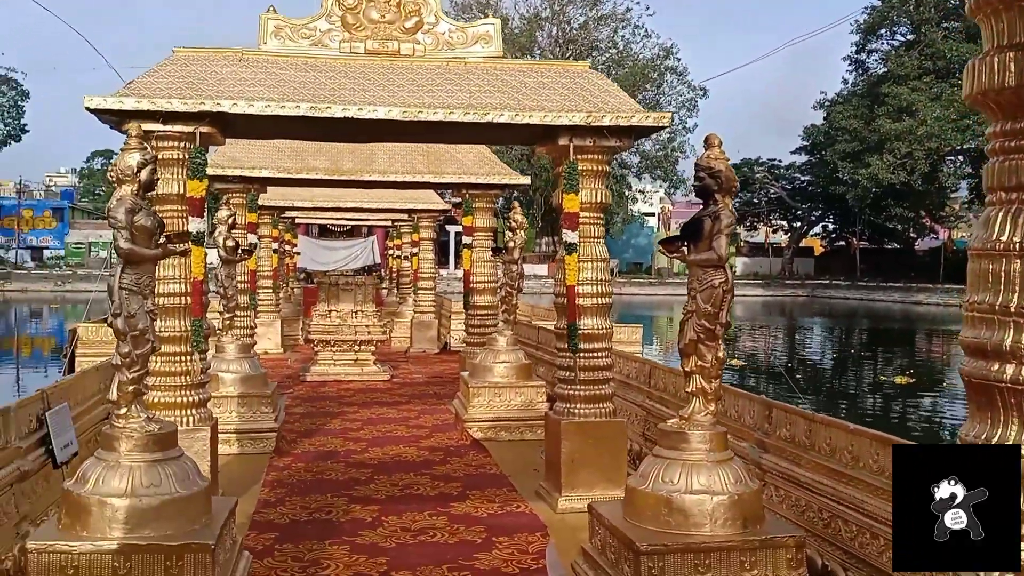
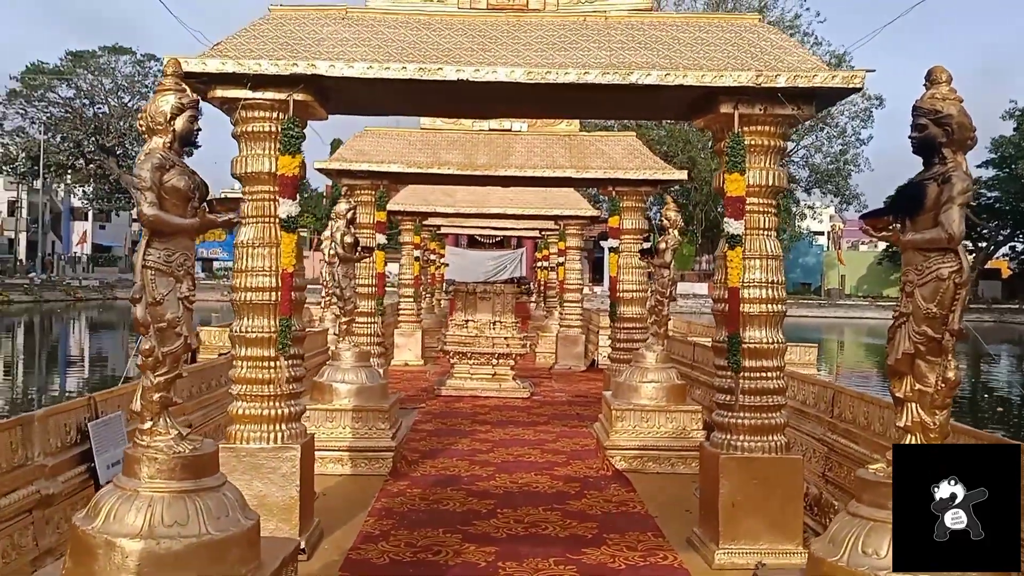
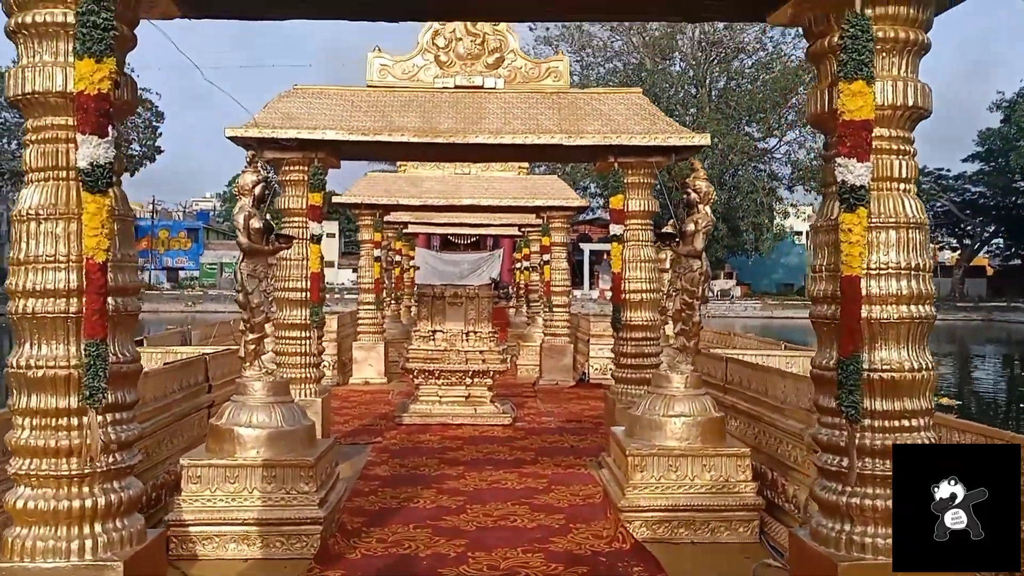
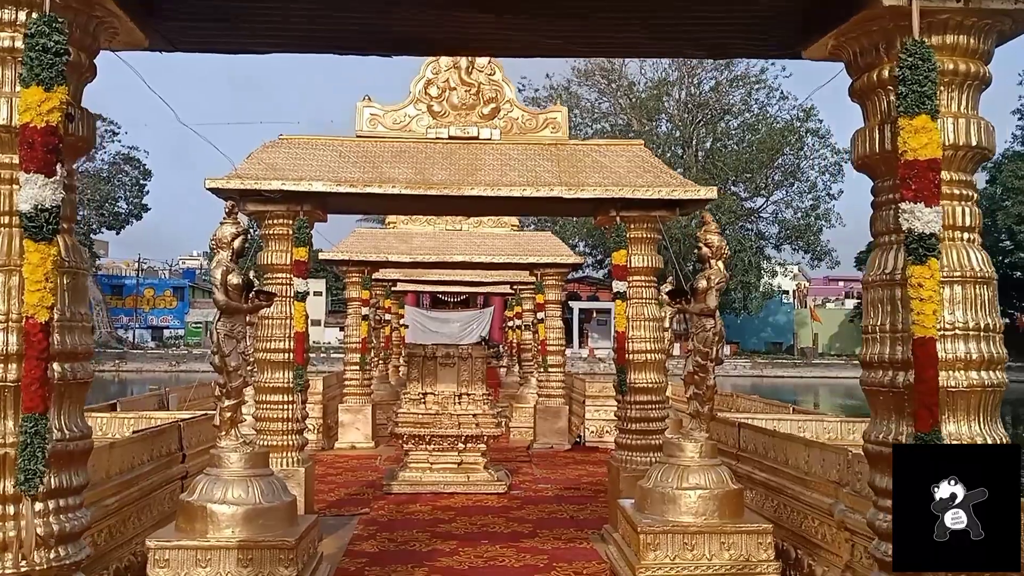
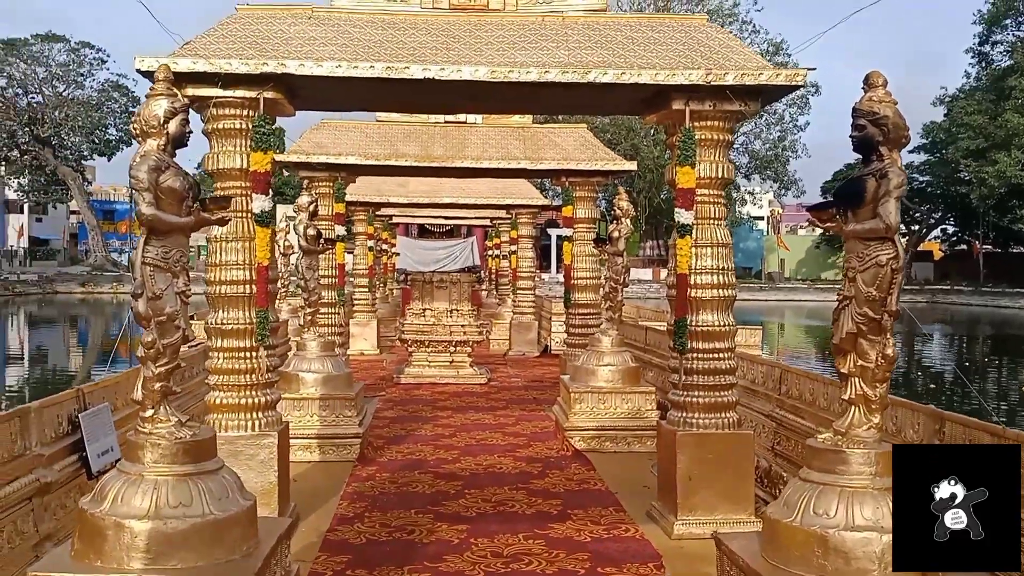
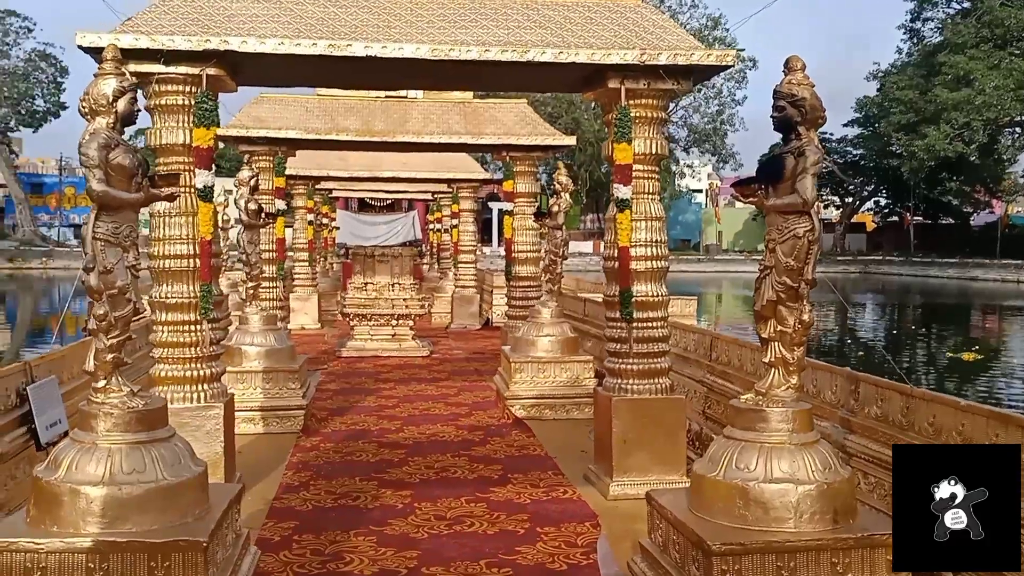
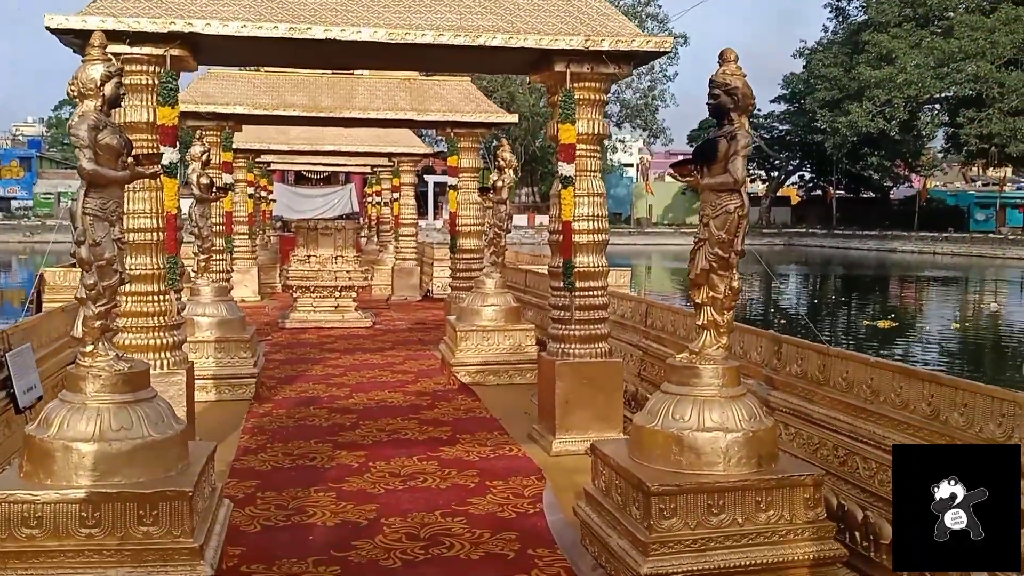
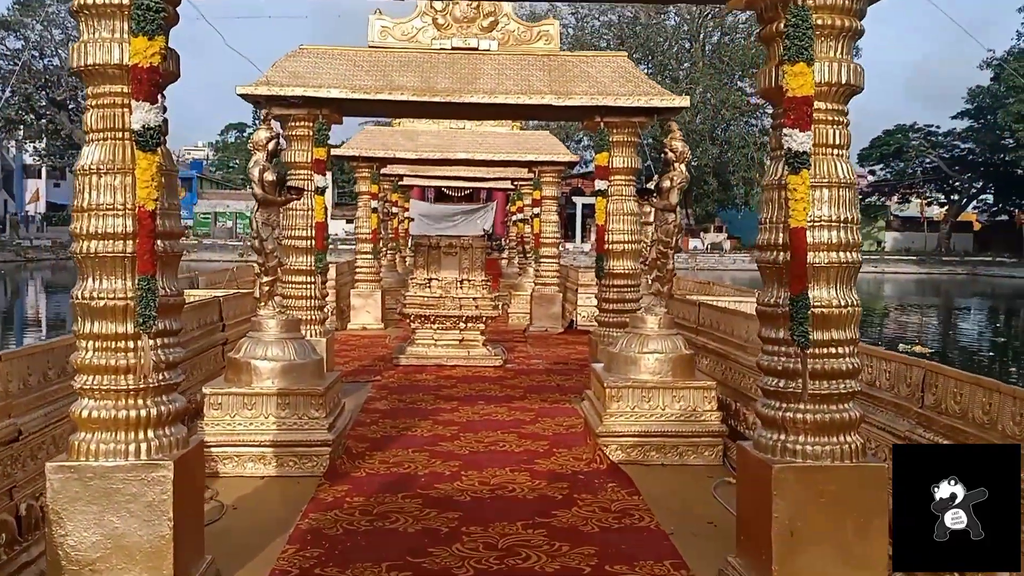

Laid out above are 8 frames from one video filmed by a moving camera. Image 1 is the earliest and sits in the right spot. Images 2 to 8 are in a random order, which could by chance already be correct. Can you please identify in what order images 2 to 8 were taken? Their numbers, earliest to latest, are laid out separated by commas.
7, 6, 5, 2, 8, 3, 4
